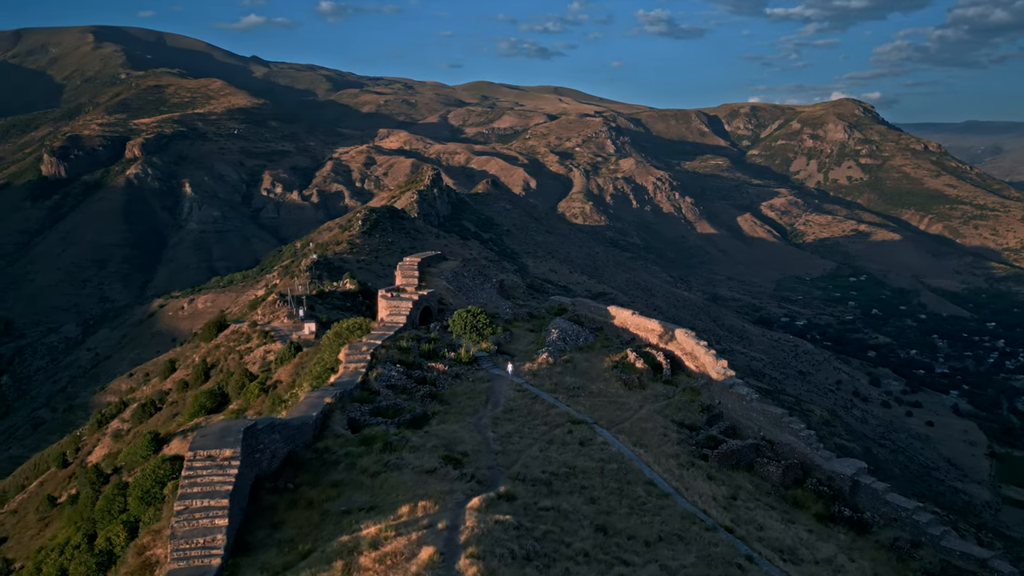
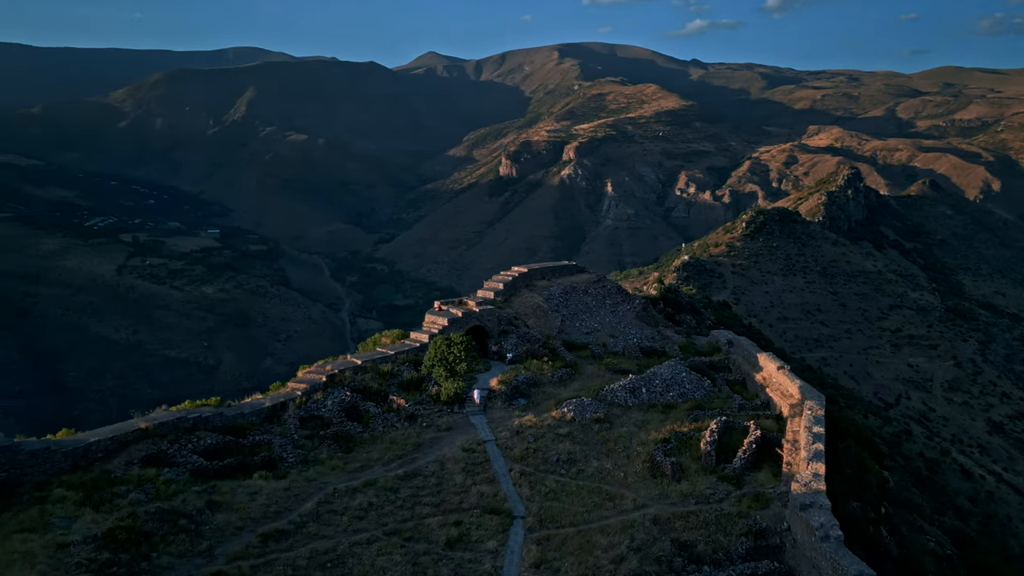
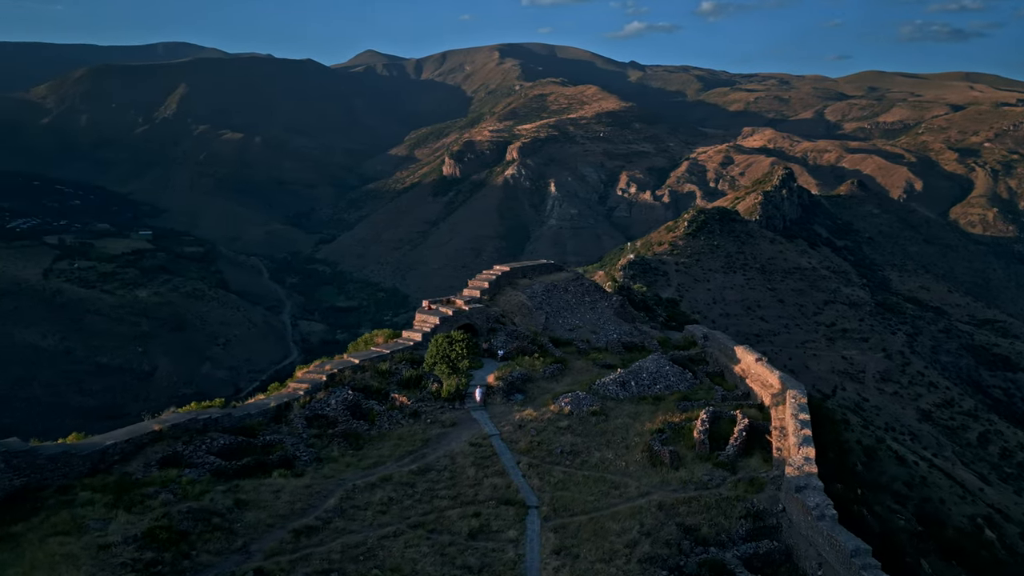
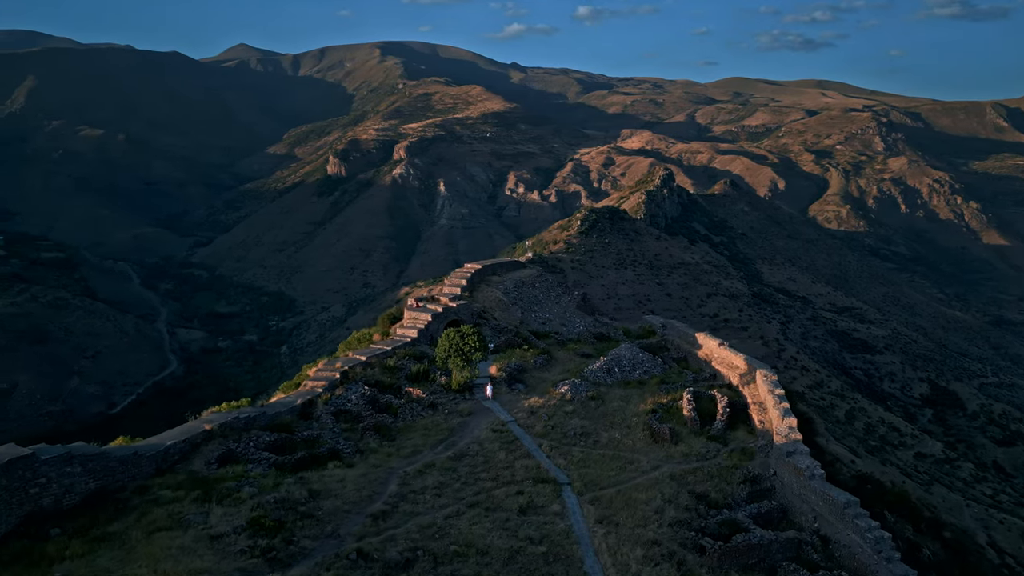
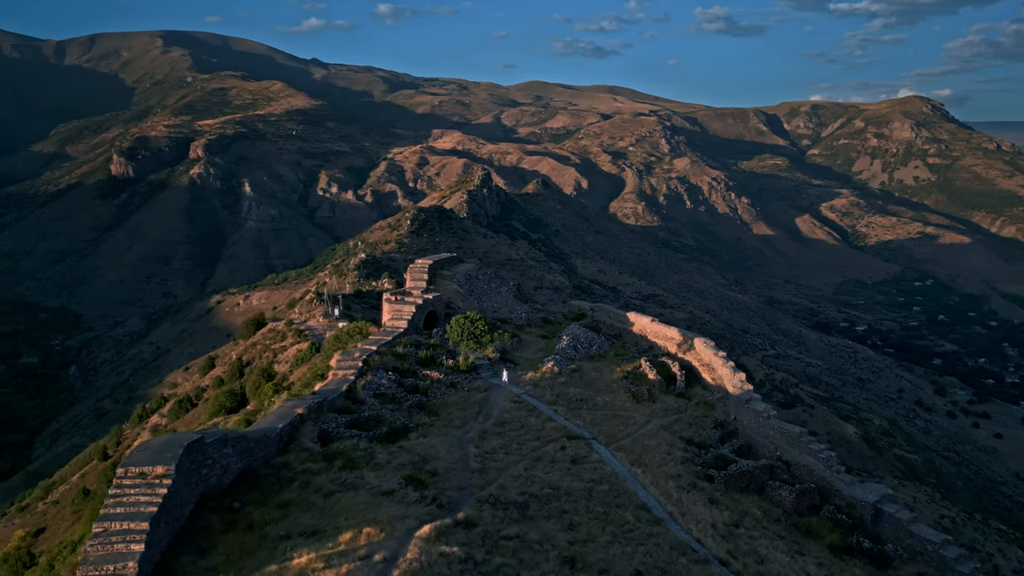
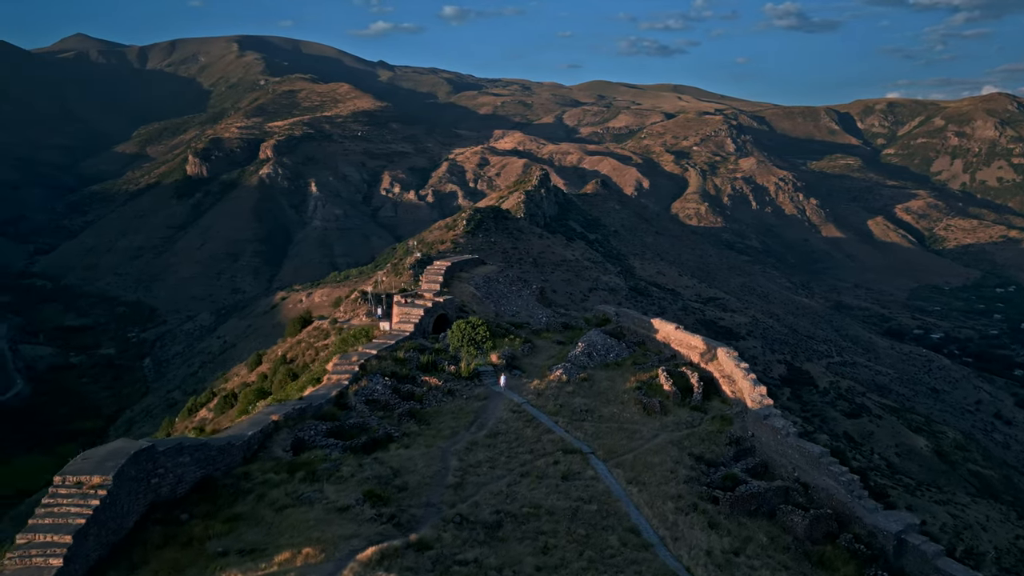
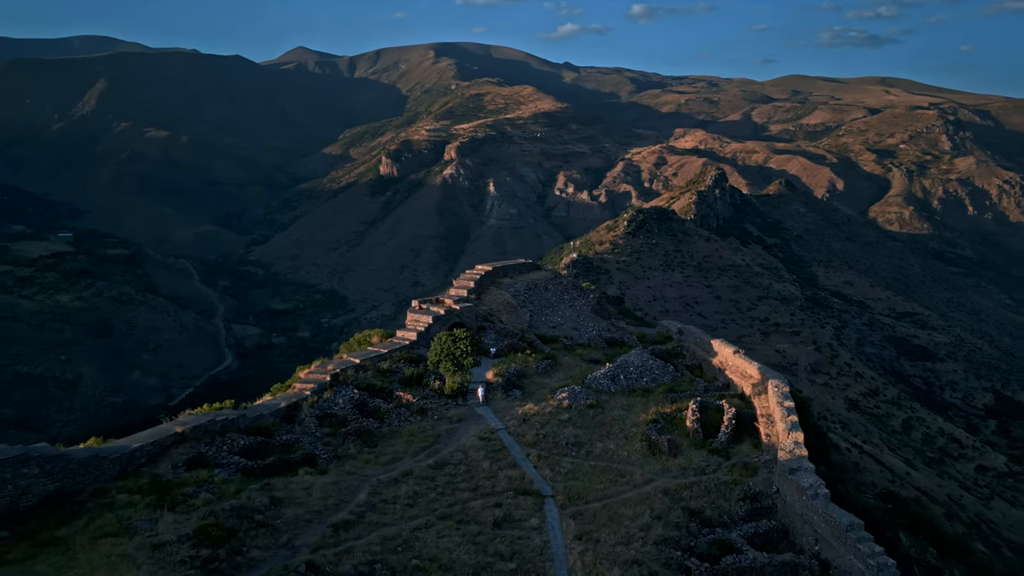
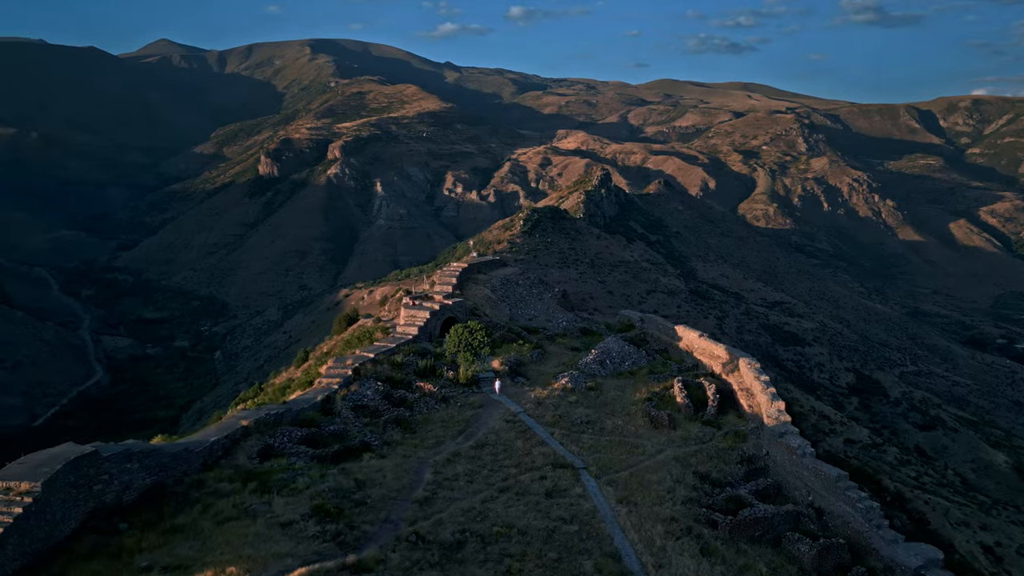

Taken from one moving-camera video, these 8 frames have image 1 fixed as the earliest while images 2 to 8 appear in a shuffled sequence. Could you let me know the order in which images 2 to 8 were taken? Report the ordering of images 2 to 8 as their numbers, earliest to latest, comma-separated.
5, 6, 8, 4, 7, 3, 2
